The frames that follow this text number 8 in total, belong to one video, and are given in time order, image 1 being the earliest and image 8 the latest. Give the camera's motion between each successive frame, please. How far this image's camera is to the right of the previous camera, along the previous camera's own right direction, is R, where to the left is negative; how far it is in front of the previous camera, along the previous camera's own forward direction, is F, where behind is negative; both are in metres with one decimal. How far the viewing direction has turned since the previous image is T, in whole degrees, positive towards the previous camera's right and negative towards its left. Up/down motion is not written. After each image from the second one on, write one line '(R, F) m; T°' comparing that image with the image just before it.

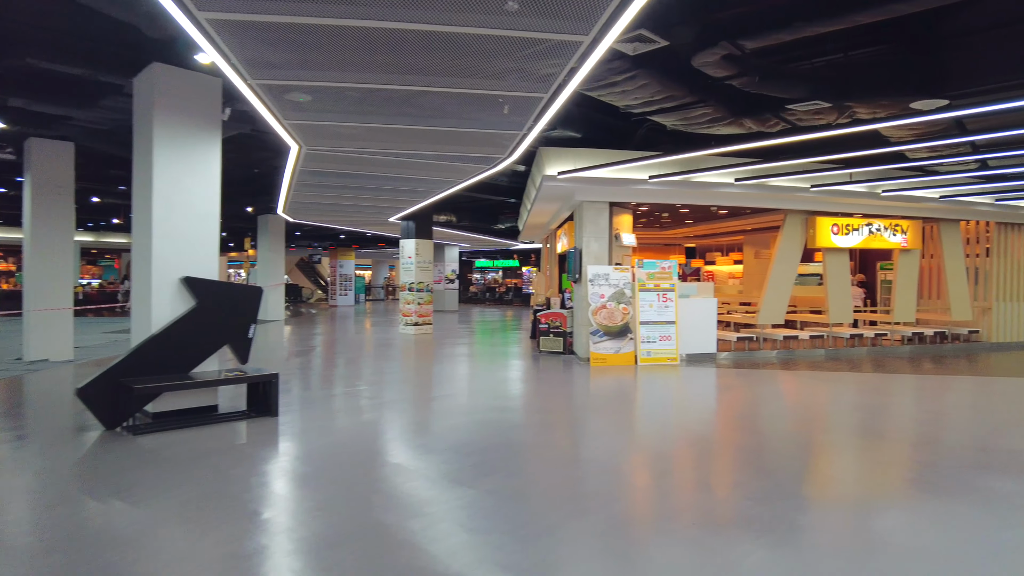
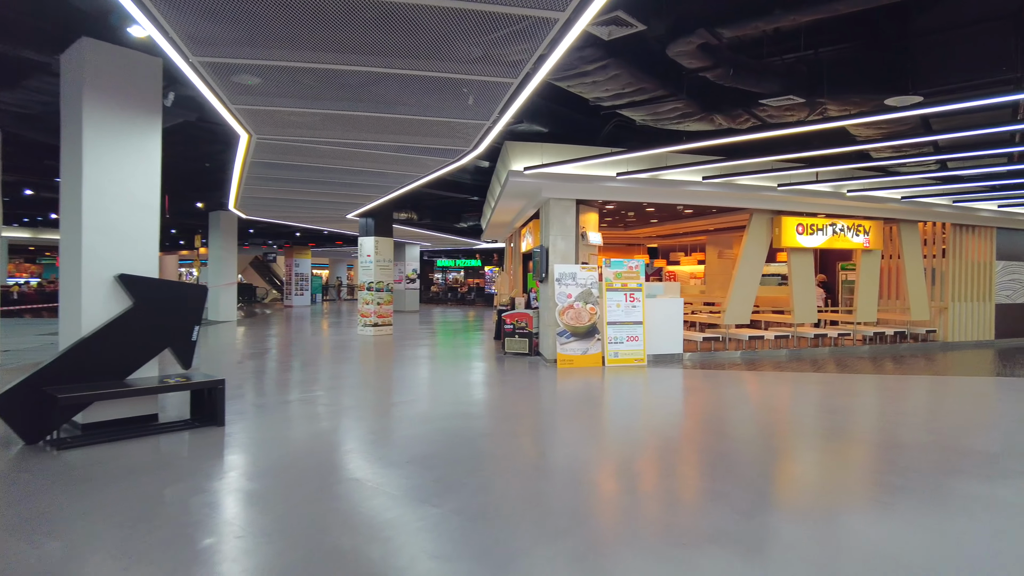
(0.0, +0.3) m; +3°
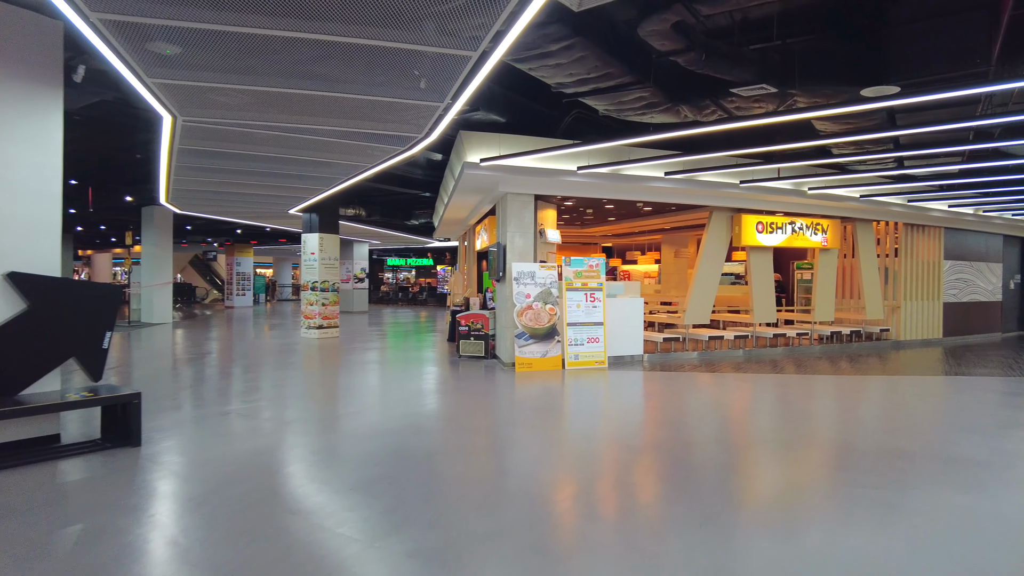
(0.0, +0.4) m; +4°
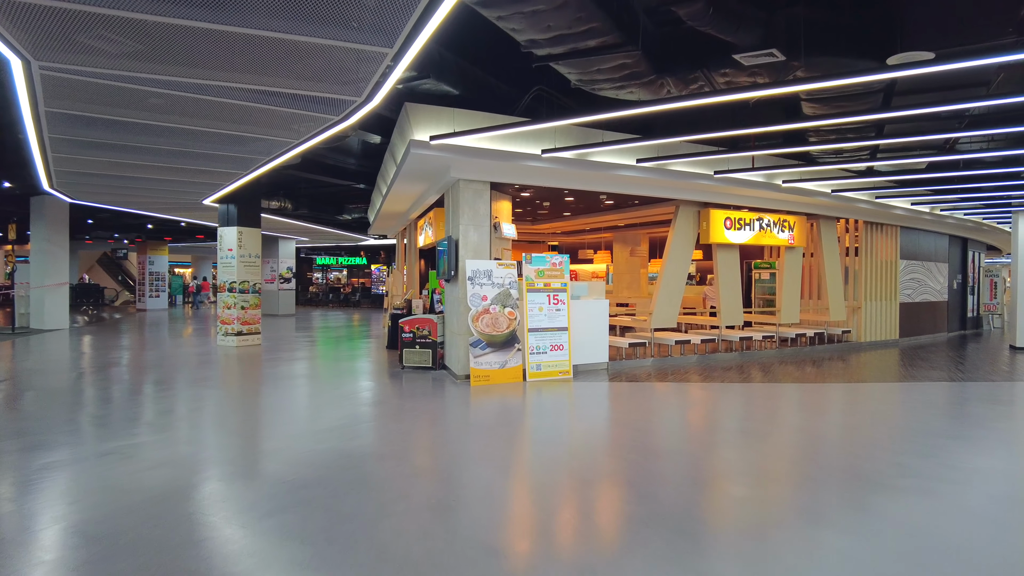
(-0.2, +1.0) m; +6°
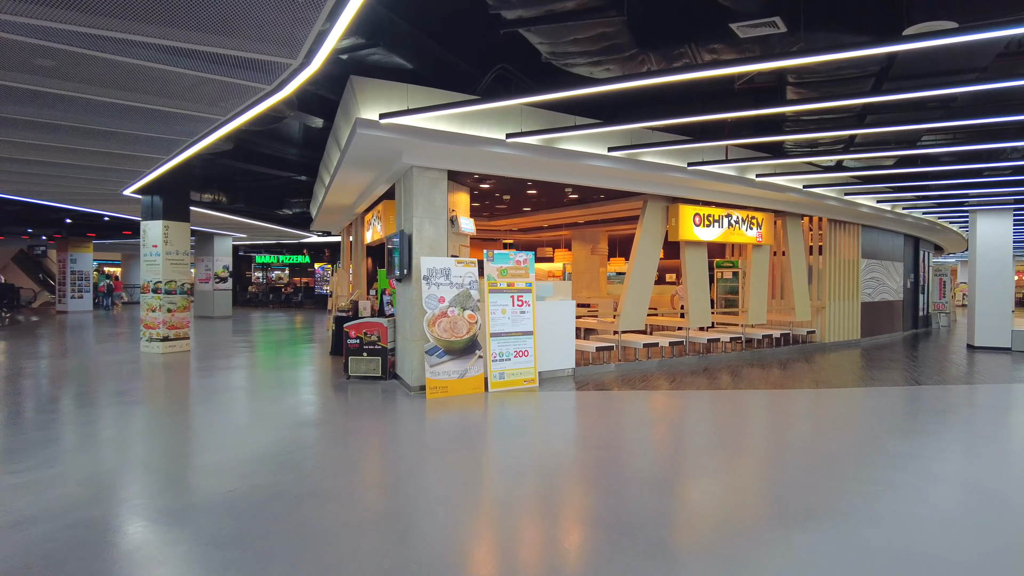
(-0.1, +0.7) m; +4°
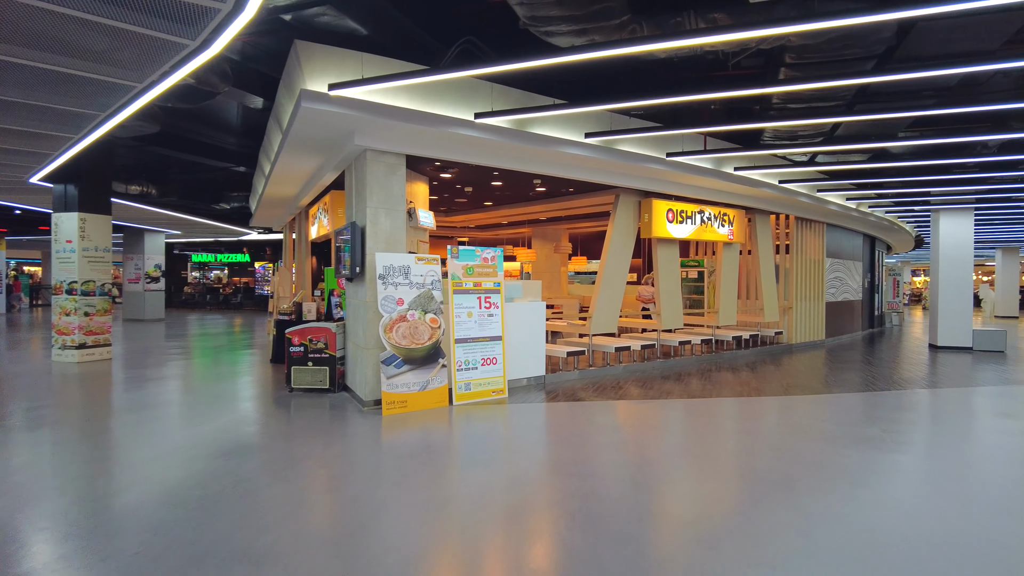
(-0.2, +0.6) m; +4°
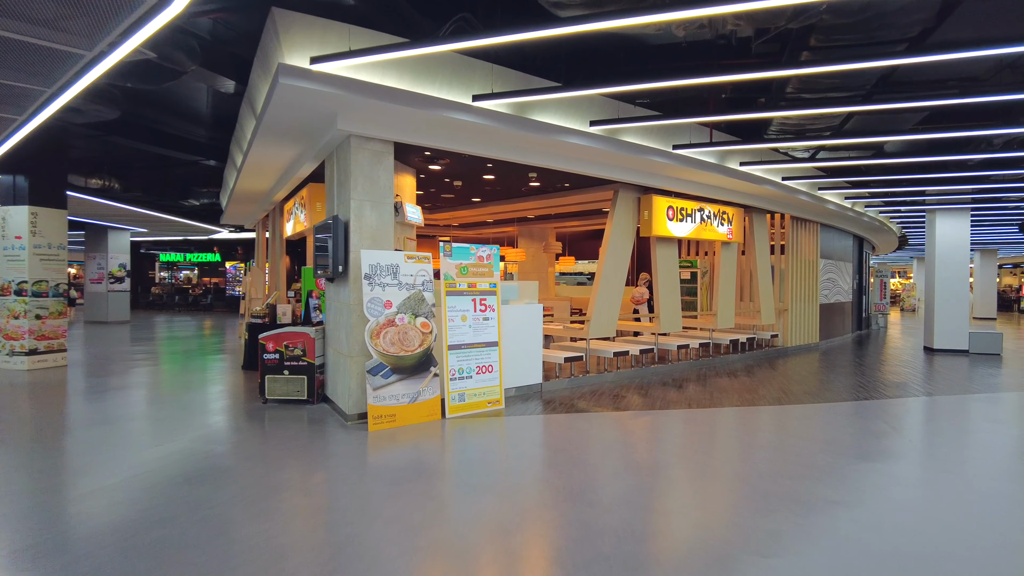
(-0.2, +0.5) m; +2°
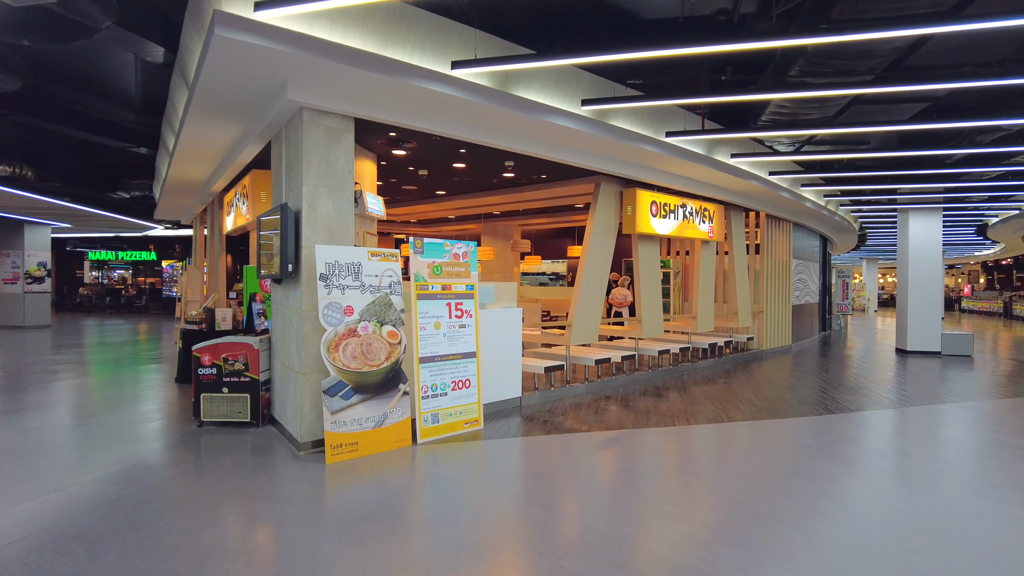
(-0.2, +0.7) m; +4°
